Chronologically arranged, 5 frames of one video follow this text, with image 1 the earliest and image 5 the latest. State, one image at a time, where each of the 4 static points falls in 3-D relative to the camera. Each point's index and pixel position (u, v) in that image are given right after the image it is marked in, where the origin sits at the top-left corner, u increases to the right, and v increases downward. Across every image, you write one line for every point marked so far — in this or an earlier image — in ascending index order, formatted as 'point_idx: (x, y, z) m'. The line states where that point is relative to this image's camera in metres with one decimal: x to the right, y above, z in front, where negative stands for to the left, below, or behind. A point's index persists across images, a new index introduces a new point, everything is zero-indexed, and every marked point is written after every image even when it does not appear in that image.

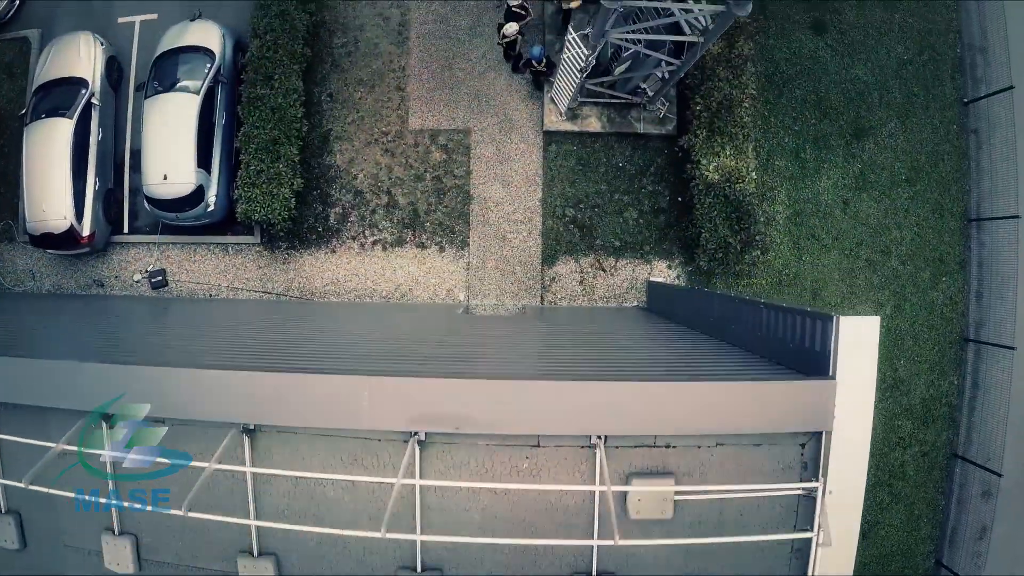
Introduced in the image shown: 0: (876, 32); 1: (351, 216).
0: (+26.0, +18.3, +10.2) m
1: (-10.6, +4.8, +9.4) m
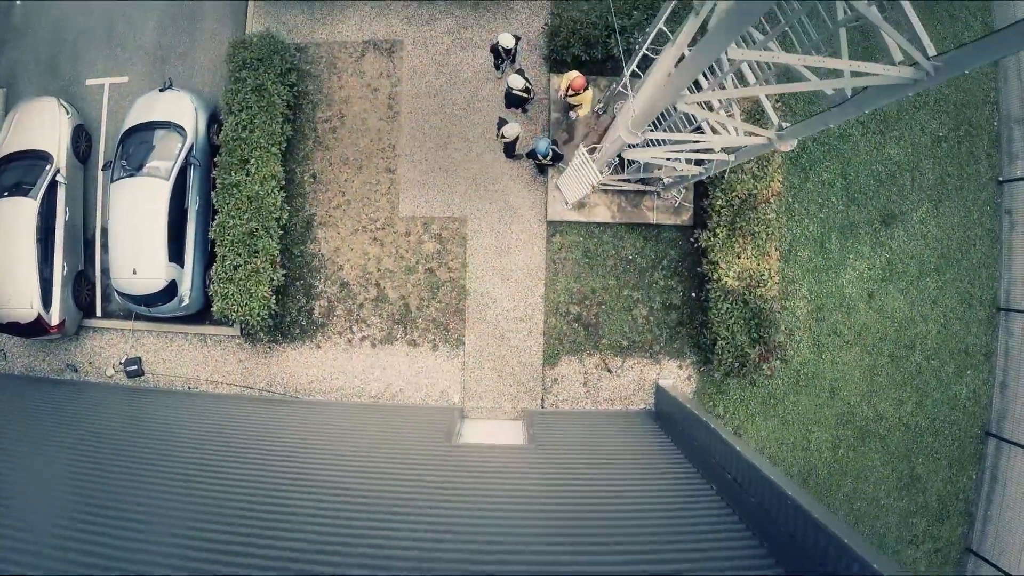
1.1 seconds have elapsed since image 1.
0: (+26.1, +11.8, +9.4) m
1: (-10.7, -1.3, +8.7) m
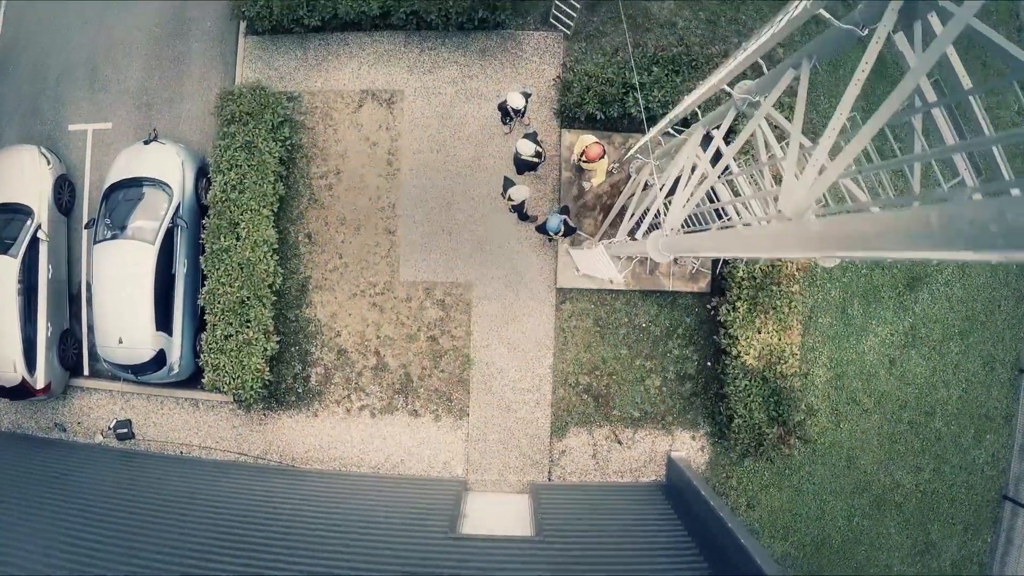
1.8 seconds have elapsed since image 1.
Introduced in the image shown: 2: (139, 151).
0: (+26.5, +7.7, +8.8) m
1: (-10.3, -5.1, +8.3) m
2: (-21.9, +8.0, +8.4) m
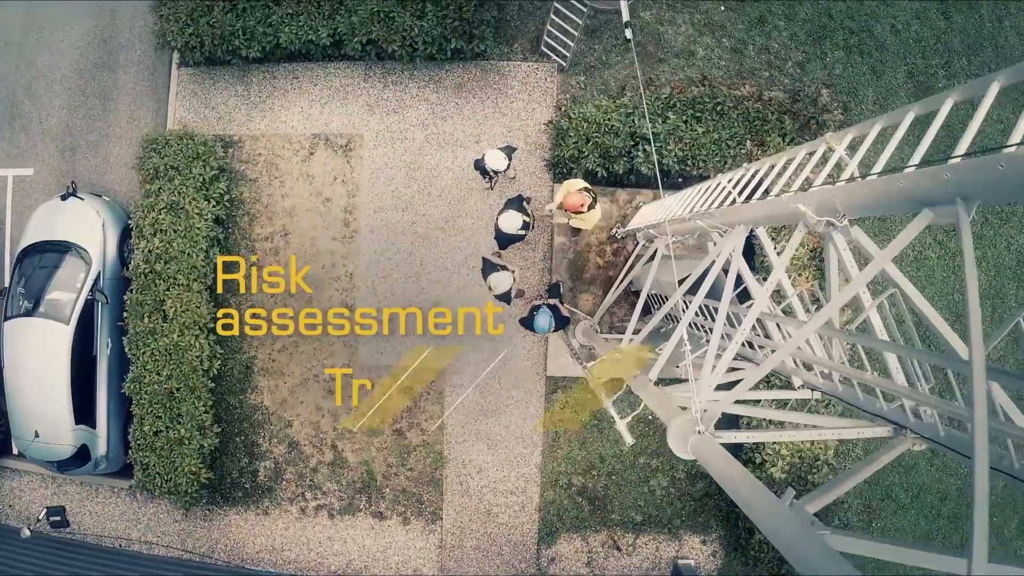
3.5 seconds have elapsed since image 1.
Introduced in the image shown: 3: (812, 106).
0: (+25.7, +3.5, +7.3) m
1: (-11.2, -9.2, +7.1) m
2: (-22.8, +4.1, +7.1) m
3: (+15.2, +9.3, +7.3) m
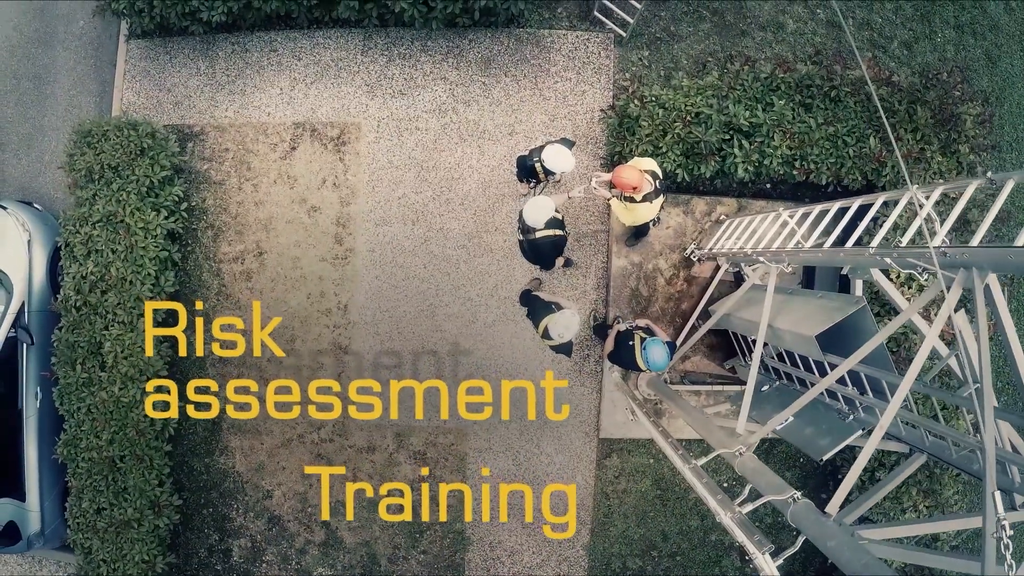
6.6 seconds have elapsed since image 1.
0: (+27.2, +2.2, +5.7) m
1: (-9.7, -10.5, +5.7) m
2: (-21.2, +2.8, +5.6) m
3: (+16.8, +7.9, +5.7) m
